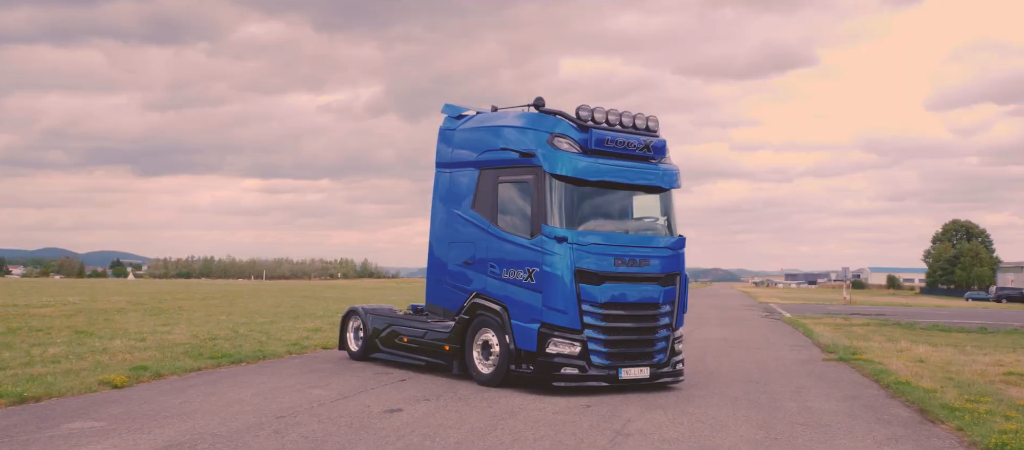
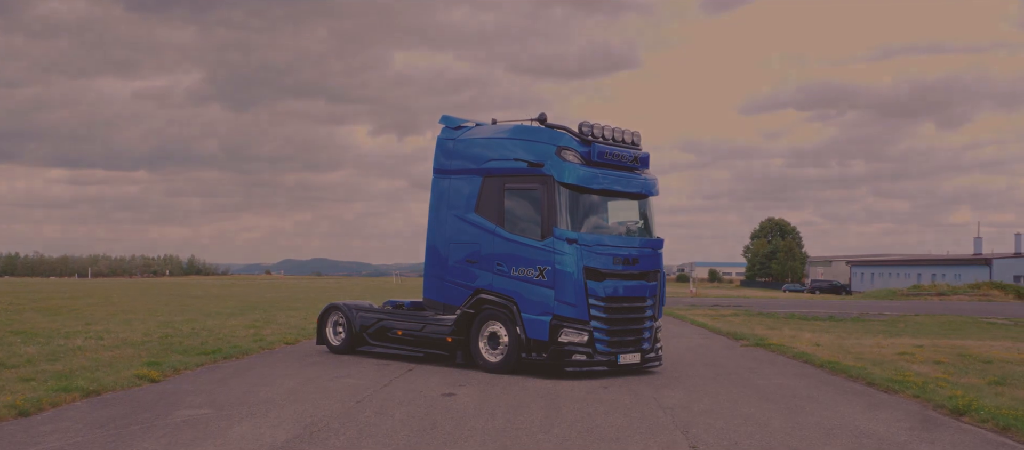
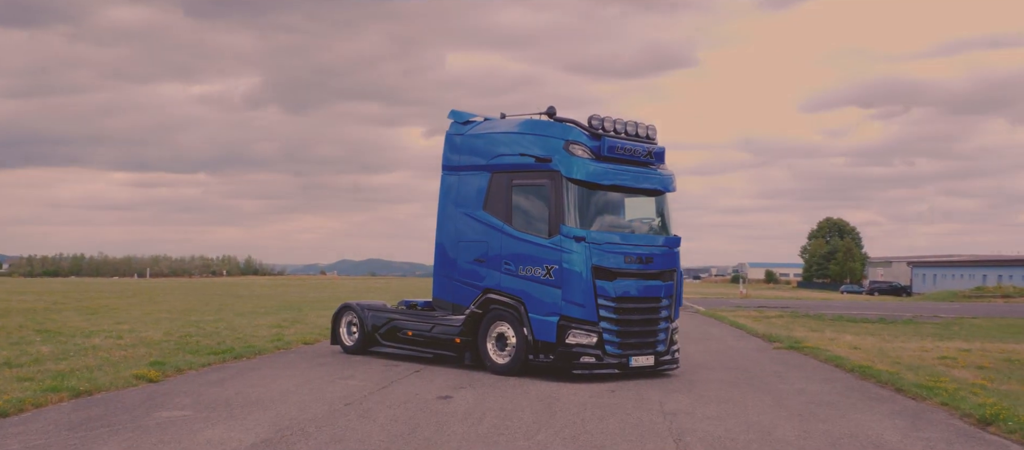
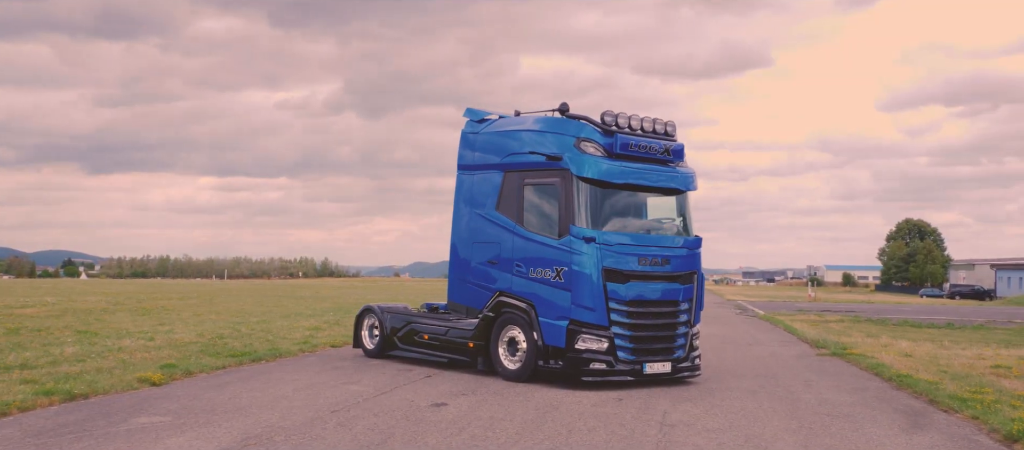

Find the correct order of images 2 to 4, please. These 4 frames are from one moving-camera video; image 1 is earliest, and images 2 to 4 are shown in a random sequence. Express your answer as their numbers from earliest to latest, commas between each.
4, 3, 2
